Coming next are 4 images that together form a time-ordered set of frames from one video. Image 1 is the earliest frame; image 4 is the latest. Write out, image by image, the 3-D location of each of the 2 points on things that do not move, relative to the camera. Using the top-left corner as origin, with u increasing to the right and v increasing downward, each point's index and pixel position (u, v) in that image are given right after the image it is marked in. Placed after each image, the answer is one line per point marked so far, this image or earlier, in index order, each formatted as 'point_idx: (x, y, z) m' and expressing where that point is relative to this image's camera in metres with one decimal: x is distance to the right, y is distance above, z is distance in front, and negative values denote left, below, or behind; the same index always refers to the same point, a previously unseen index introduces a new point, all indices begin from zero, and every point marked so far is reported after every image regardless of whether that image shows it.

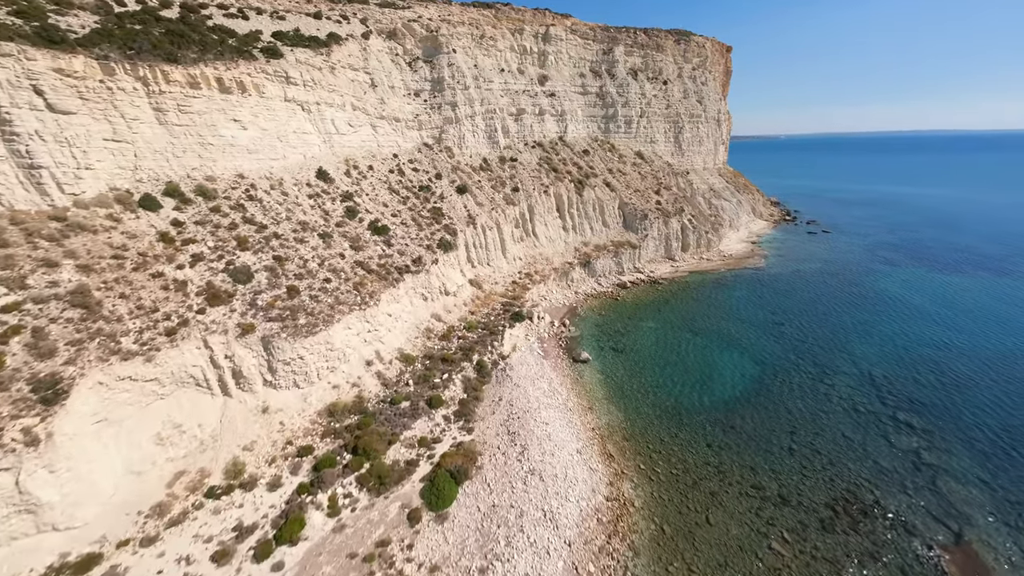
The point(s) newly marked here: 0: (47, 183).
0: (-21.2, +4.8, +16.3) m
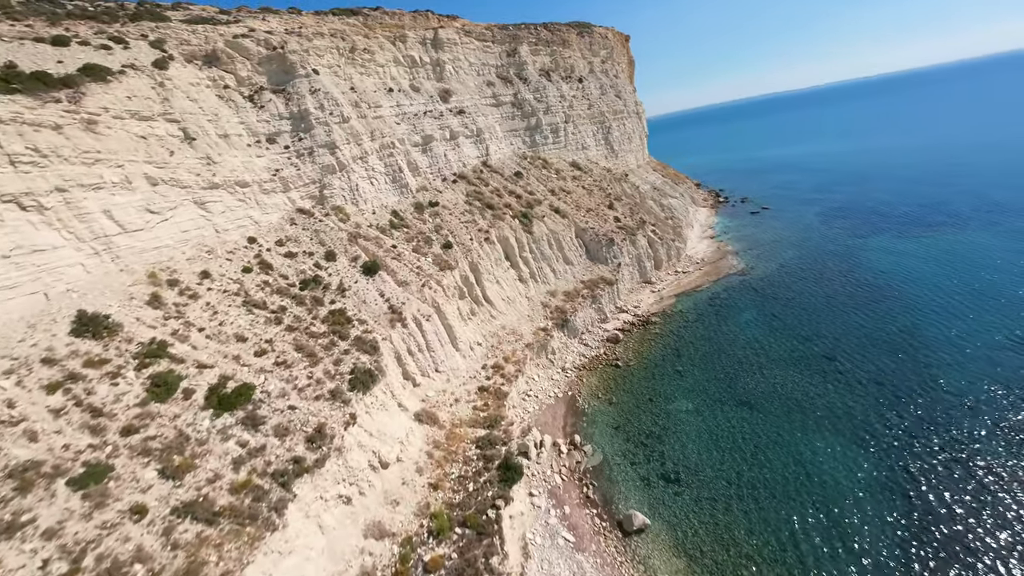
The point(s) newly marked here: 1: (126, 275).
0: (-20.7, -6.0, +2.5) m
1: (-17.7, +0.6, +16.2) m
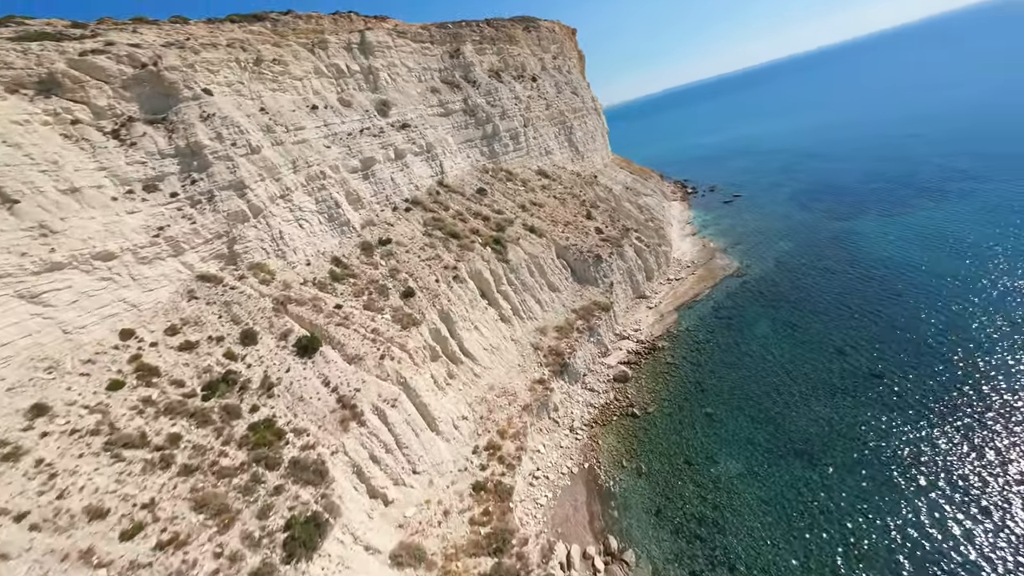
0: (-18.6, -11.2, -4.2) m
1: (-17.7, -4.4, +9.8) m
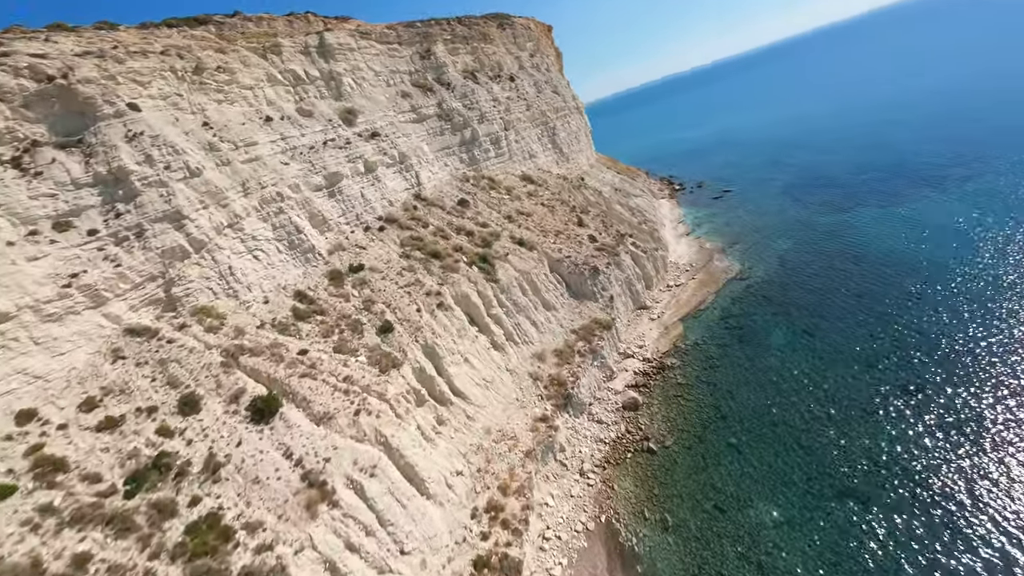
0: (-17.4, -13.7, -7.4) m
1: (-17.3, -6.9, +6.6) m
